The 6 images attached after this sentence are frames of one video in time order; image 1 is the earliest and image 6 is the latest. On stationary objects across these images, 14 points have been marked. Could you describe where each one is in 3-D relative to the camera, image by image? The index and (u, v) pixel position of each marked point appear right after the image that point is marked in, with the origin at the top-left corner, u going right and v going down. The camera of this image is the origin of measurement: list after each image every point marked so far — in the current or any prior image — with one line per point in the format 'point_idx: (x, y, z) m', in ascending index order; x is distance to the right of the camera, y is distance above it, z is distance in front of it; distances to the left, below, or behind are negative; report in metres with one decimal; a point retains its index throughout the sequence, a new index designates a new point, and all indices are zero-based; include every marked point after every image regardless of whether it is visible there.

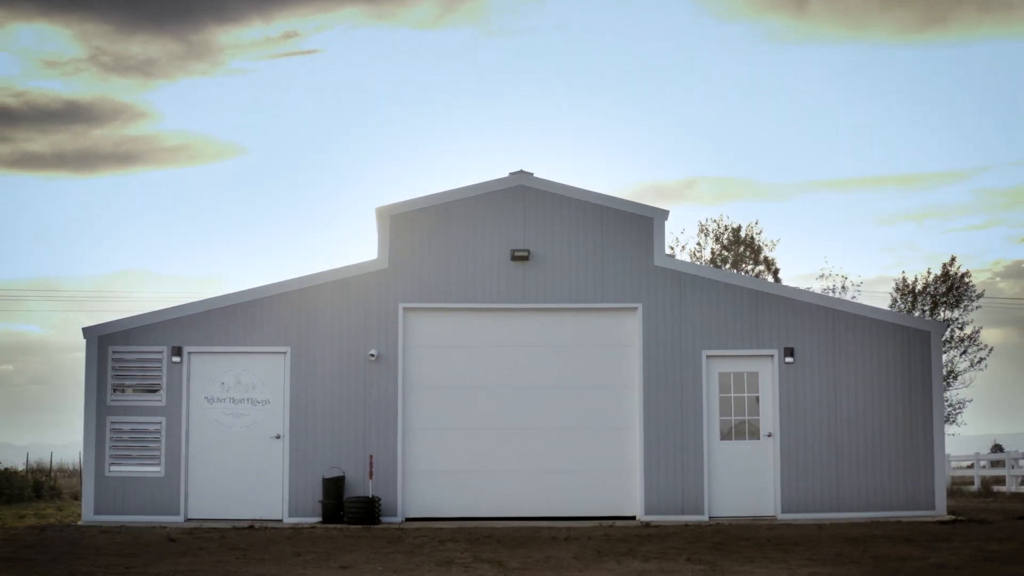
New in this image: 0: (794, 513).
0: (+4.3, -3.4, +13.7) m
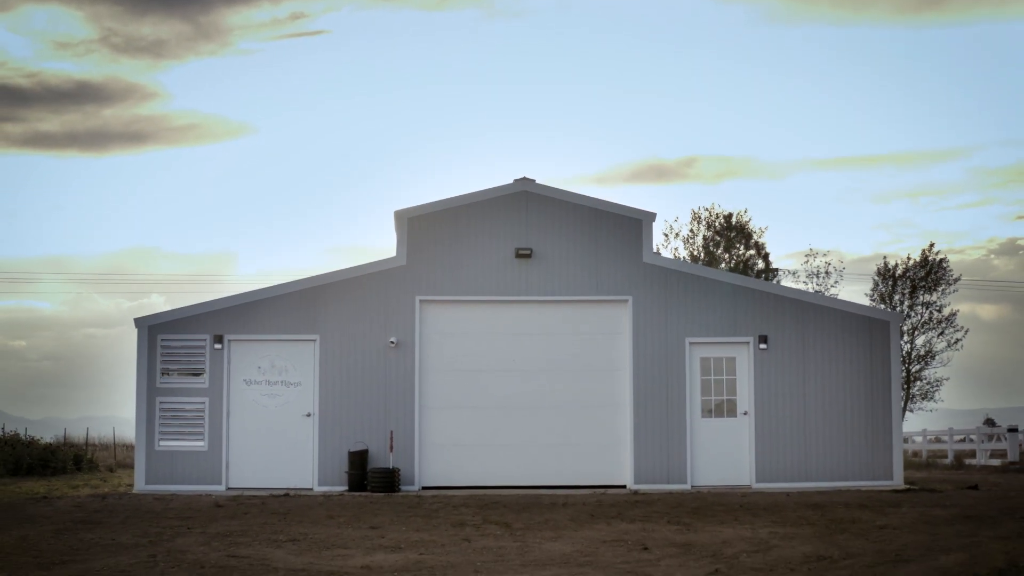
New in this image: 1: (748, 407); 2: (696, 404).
0: (+4.4, -3.4, +15.4) m
1: (+4.1, -2.1, +15.5) m
2: (+3.2, -2.0, +15.5) m
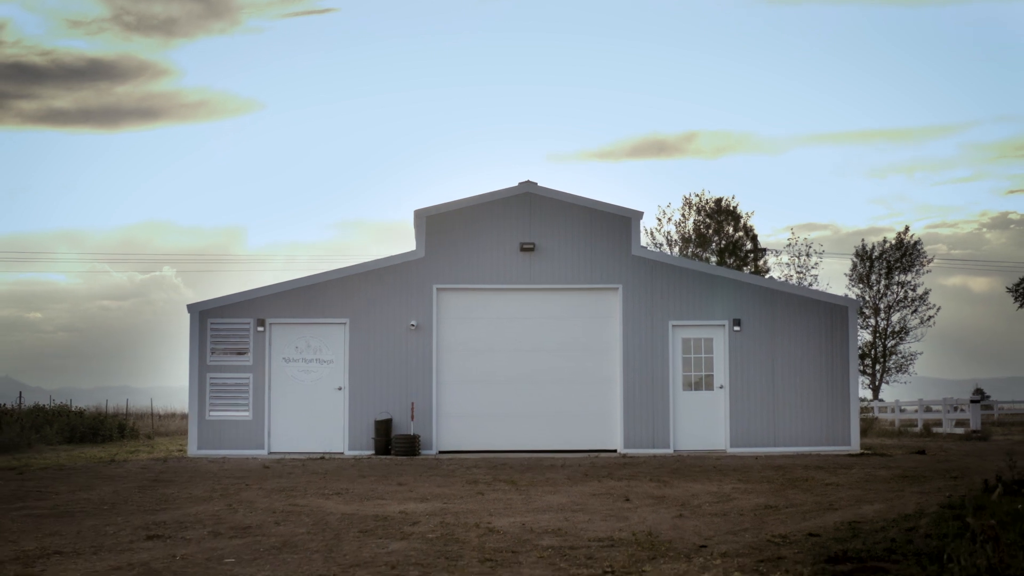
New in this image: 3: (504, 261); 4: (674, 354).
0: (+4.5, -3.2, +17.7) m
1: (+4.2, -1.9, +17.8) m
2: (+3.3, -1.8, +17.8) m
3: (-0.2, +0.5, +17.9) m
4: (+3.2, -1.3, +17.8) m
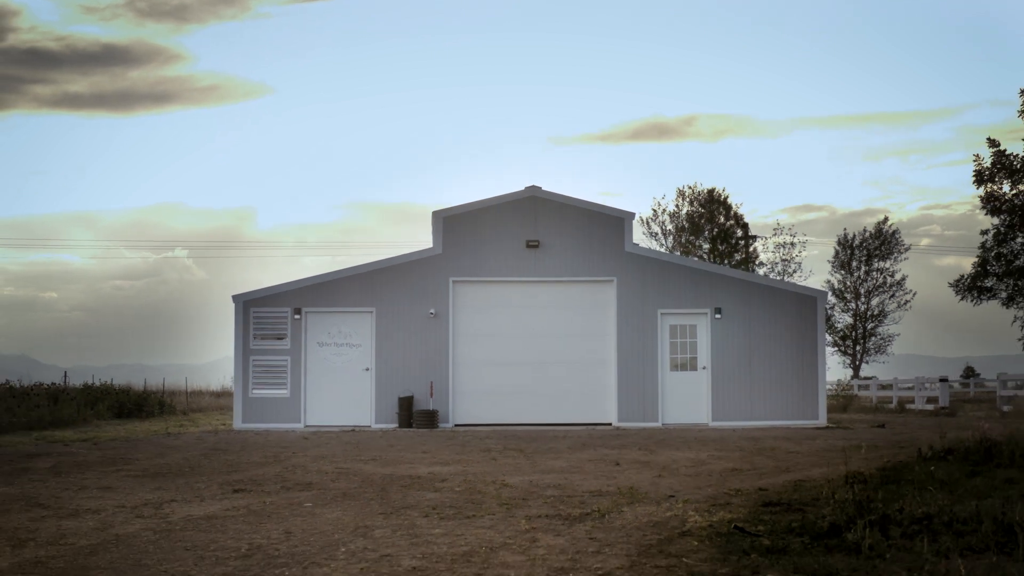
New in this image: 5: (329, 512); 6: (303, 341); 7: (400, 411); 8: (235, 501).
0: (+4.7, -3.0, +20.0) m
1: (+4.4, -1.7, +20.1) m
2: (+3.5, -1.6, +20.1) m
3: (0.0, +0.7, +20.2) m
4: (+3.4, -1.1, +20.1) m
5: (-1.9, -2.4, +9.5) m
6: (-4.7, -1.2, +20.0) m
7: (-2.5, -2.7, +19.8) m
8: (-3.2, -2.5, +10.3) m
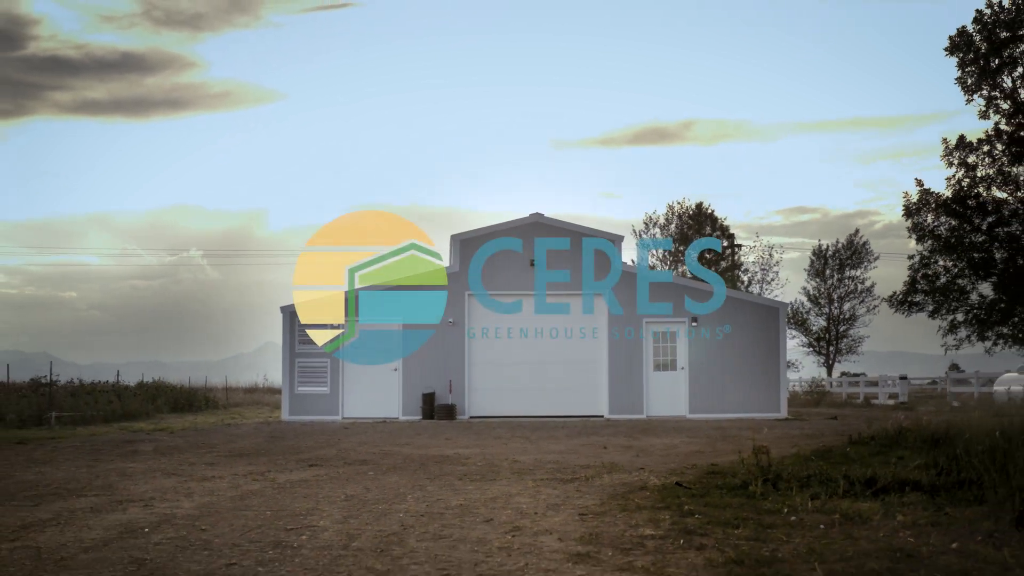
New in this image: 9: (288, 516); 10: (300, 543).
0: (+4.8, -3.3, +23.5) m
1: (+4.5, -2.0, +23.6) m
2: (+3.6, -2.0, +23.6) m
3: (+0.2, +0.4, +23.7) m
4: (+3.6, -1.5, +23.6) m
5: (-1.8, -2.7, +13.0) m
6: (-4.5, -1.5, +23.5) m
7: (-2.3, -3.1, +23.3) m
8: (-3.1, -2.8, +13.8) m
9: (-2.3, -2.3, +9.2) m
10: (-1.8, -2.1, +7.5) m
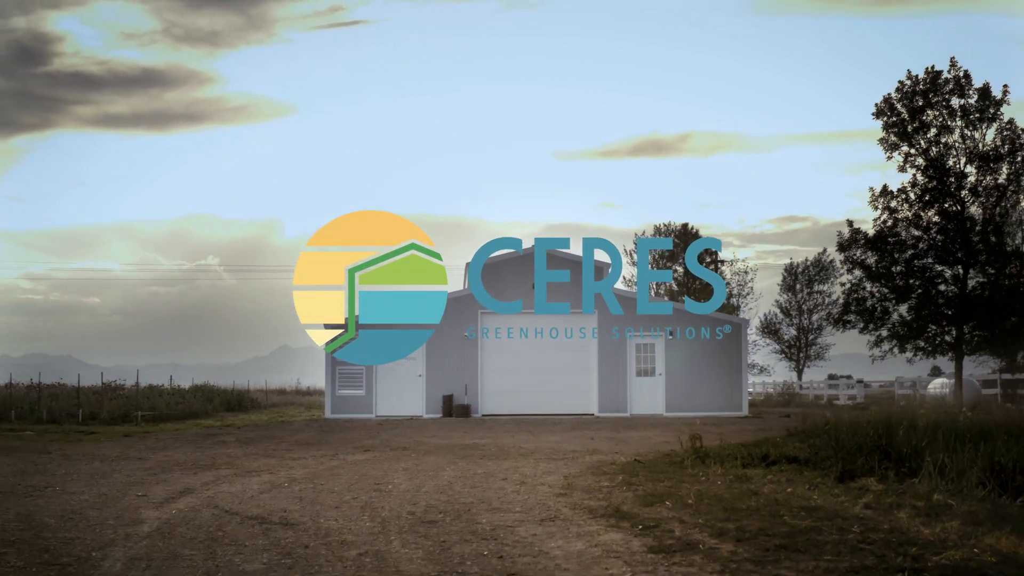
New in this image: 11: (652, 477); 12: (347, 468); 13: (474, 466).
0: (+5.0, -3.9, +28.1) m
1: (+4.7, -2.6, +28.2) m
2: (+3.8, -2.6, +28.2) m
3: (+0.3, -0.2, +28.3) m
4: (+3.7, -2.1, +28.2) m
5: (-1.7, -3.4, +17.6) m
6: (-4.4, -2.1, +28.2) m
7: (-2.1, -3.7, +27.9) m
8: (-2.9, -3.4, +18.4) m
9: (-2.2, -2.9, +13.8) m
10: (-1.7, -2.7, +12.1) m
11: (+2.1, -2.8, +13.3) m
12: (-2.9, -3.2, +15.6) m
13: (-0.6, -3.1, +15.6) m
